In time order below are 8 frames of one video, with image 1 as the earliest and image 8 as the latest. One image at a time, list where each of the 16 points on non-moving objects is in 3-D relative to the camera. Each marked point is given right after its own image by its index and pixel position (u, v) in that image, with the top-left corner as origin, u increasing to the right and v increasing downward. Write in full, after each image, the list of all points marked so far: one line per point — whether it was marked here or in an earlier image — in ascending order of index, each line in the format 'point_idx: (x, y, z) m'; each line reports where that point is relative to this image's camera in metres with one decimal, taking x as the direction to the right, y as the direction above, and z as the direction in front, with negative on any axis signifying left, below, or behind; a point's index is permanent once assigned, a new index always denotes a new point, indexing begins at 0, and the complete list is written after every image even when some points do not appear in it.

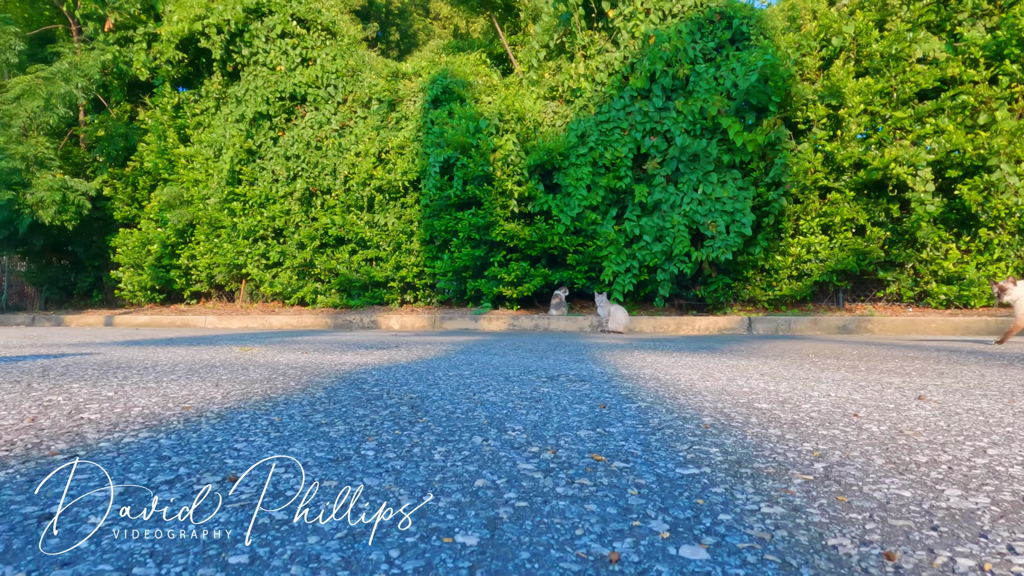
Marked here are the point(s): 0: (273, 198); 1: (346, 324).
0: (-5.1, +1.9, +14.1) m
1: (-3.0, -0.7, +12.1) m
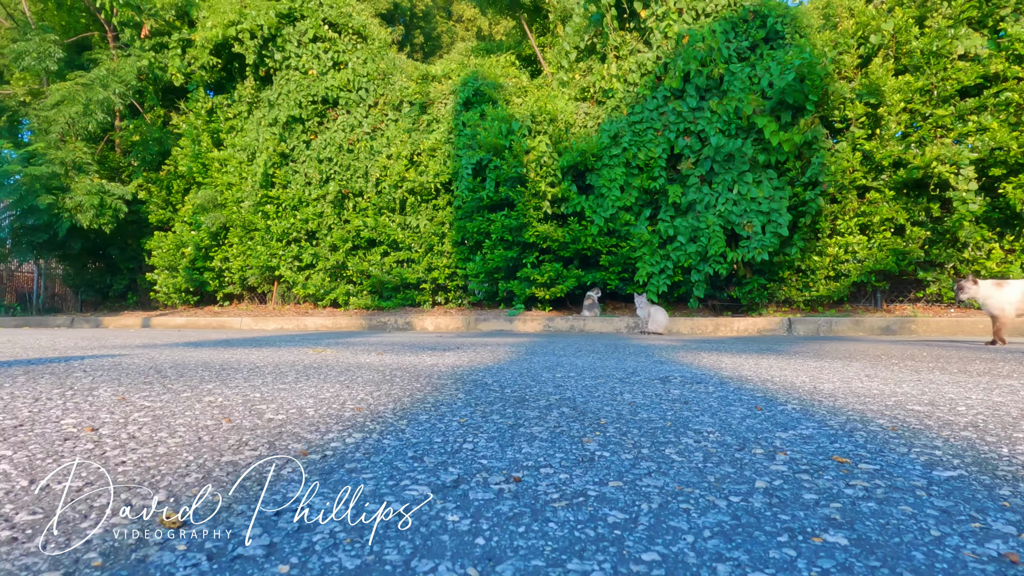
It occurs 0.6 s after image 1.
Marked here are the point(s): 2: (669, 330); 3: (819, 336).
0: (-4.4, +1.9, +14.3) m
1: (-2.4, -0.7, +12.2) m
2: (+2.2, -0.6, +9.5) m
3: (+4.3, -0.7, +9.3) m
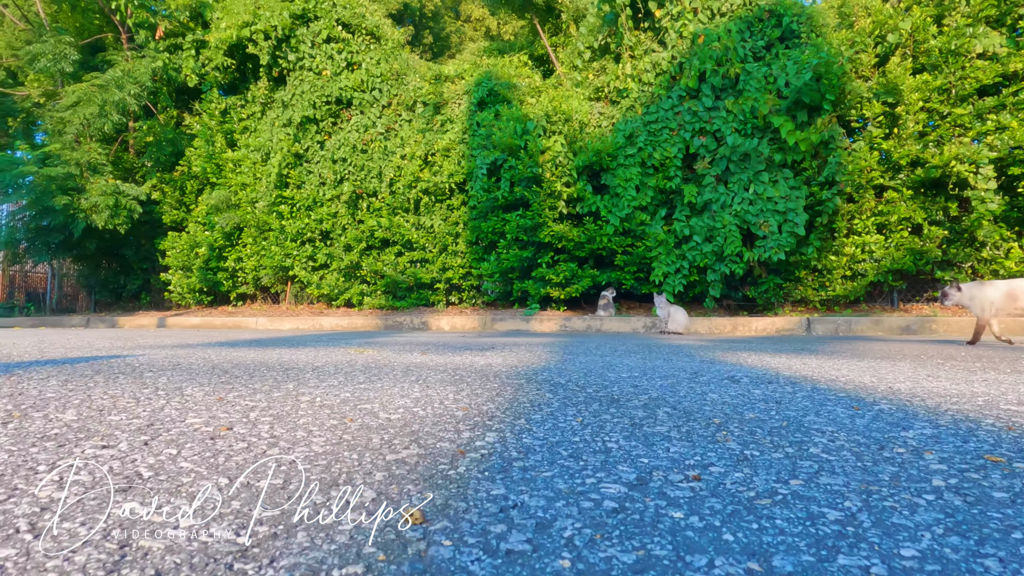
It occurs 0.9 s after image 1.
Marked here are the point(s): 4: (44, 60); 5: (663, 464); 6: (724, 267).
0: (-4.1, +1.9, +14.3) m
1: (-2.1, -0.7, +12.2) m
2: (+2.5, -0.6, +9.5) m
3: (+4.6, -0.7, +9.3) m
4: (-11.0, +5.4, +15.6) m
5: (+0.6, -0.7, +2.8) m
6: (+3.7, +0.4, +11.6) m
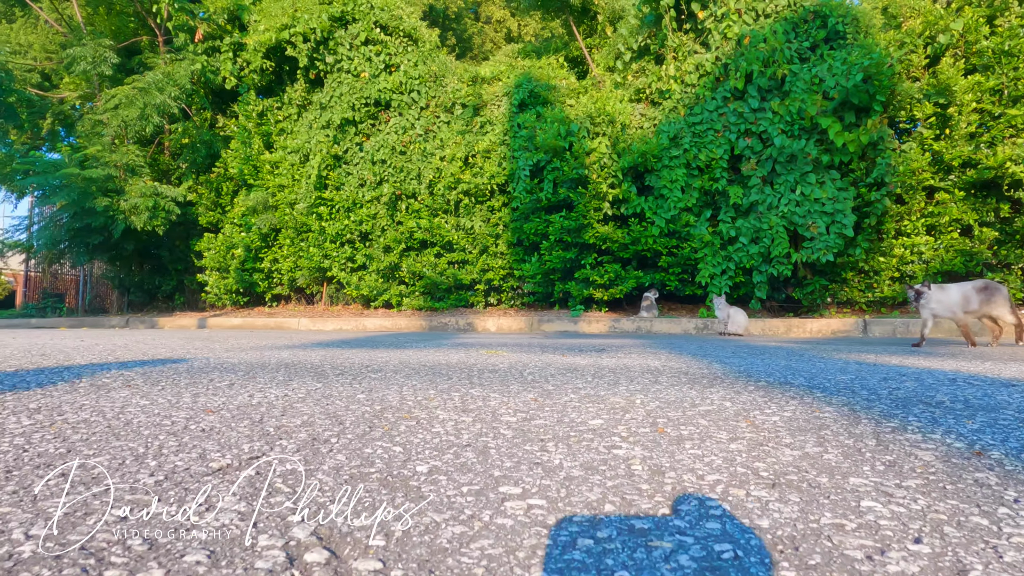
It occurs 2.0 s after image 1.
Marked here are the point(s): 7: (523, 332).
0: (-3.3, +1.8, +14.4) m
1: (-1.3, -0.7, +12.3) m
2: (+3.3, -0.6, +9.5) m
3: (+5.3, -0.7, +9.2) m
4: (-10.2, +5.4, +15.8) m
5: (+1.3, -0.8, +2.8) m
6: (+4.5, +0.3, +11.6) m
7: (+0.2, -0.8, +11.4) m
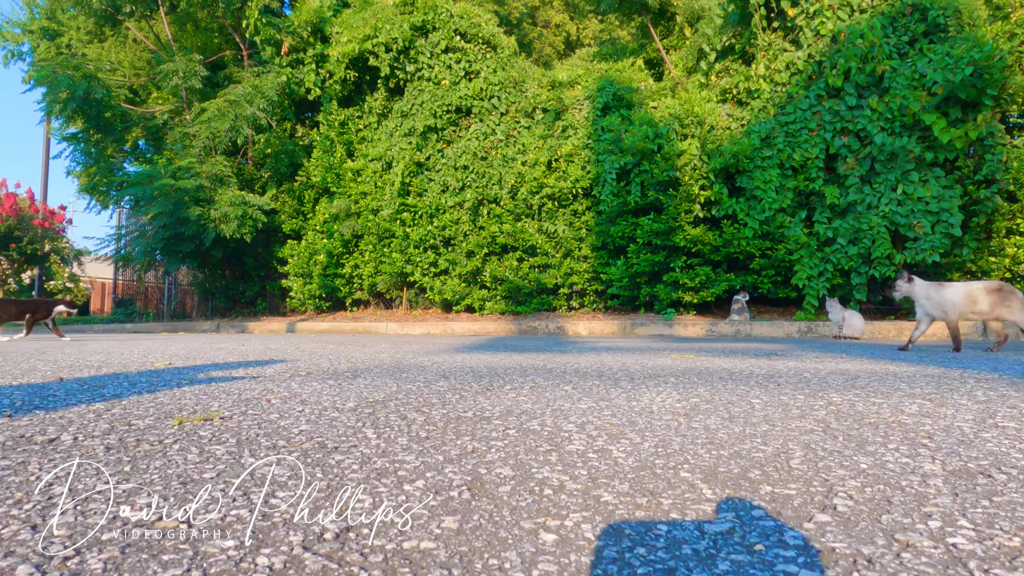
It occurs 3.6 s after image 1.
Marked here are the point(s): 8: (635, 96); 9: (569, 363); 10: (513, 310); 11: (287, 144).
0: (-1.5, +1.7, +14.6) m
1: (+0.3, -0.8, +12.3) m
2: (+4.7, -0.7, +9.3) m
3: (+6.8, -0.7, +8.9) m
4: (-8.3, +5.2, +16.5) m
5: (+2.4, -0.8, +2.7) m
6: (+6.1, +0.3, +11.2) m
7: (+1.8, -0.8, +11.4) m
8: (+2.5, +3.9, +13.6) m
9: (+0.6, -0.7, +6.8) m
10: (0.0, -0.5, +14.0) m
11: (-5.7, +3.7, +16.8) m
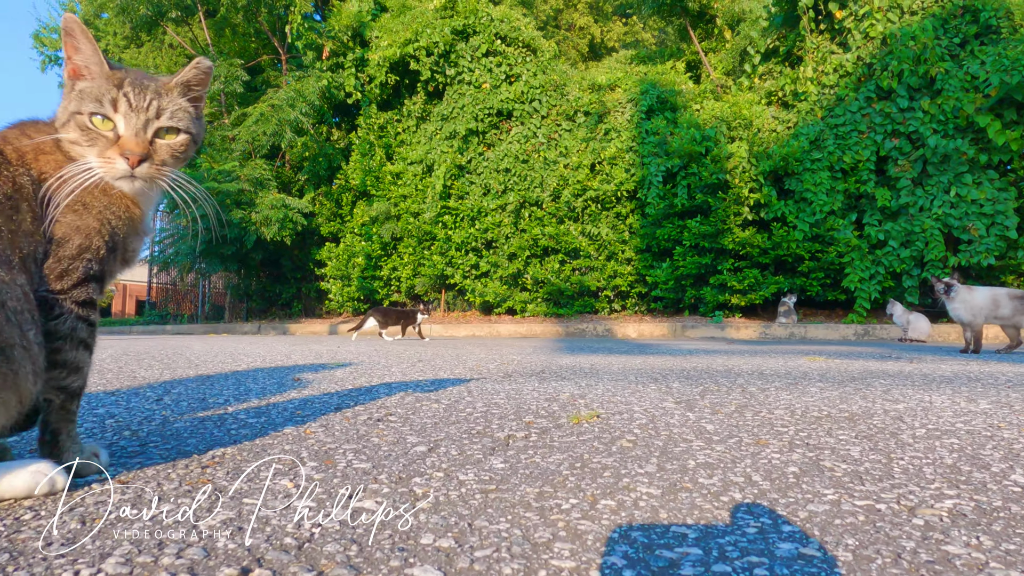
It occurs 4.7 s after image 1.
0: (-0.6, +1.7, +14.7) m
1: (+1.2, -0.8, +12.4) m
2: (+5.6, -0.7, +9.3) m
3: (+7.6, -0.7, +8.8) m
4: (-7.4, +5.2, +16.7) m
5: (+3.1, -0.8, +2.7) m
6: (+7.0, +0.3, +11.2) m
7: (+2.6, -0.9, +11.4) m
8: (+3.4, +3.9, +13.6) m
9: (+1.4, -0.8, +6.8) m
10: (+0.9, -0.5, +14.0) m
11: (-4.8, +3.6, +17.0) m
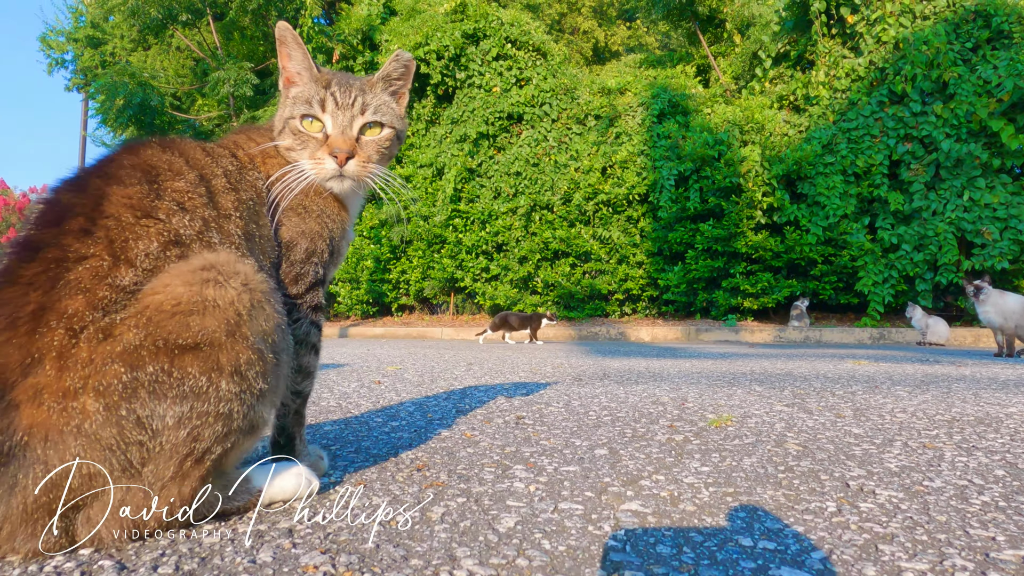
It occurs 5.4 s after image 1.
0: (-0.4, +1.6, +14.7) m
1: (+1.4, -0.9, +12.4) m
2: (+5.8, -0.7, +9.3) m
3: (+7.8, -0.8, +8.8) m
4: (-7.2, +5.1, +16.7) m
5: (+3.3, -0.8, +2.7) m
6: (+7.2, +0.2, +11.2) m
7: (+2.9, -0.9, +11.4) m
8: (+3.7, +3.8, +13.7) m
9: (+1.6, -0.8, +6.8) m
10: (+1.2, -0.6, +14.0) m
11: (-4.5, +3.5, +17.0) m
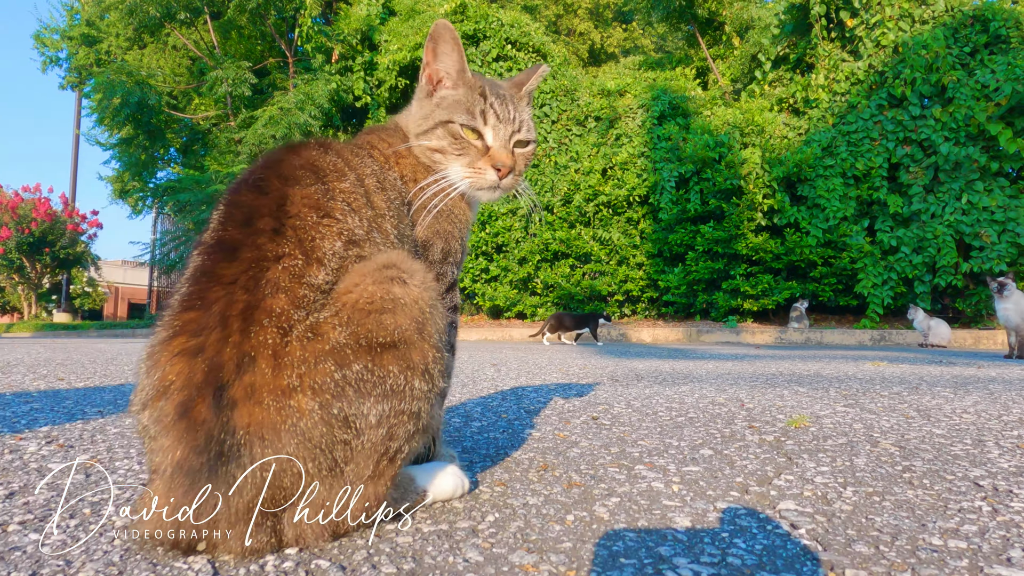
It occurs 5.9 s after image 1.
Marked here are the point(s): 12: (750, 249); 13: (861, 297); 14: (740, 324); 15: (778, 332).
0: (-0.4, +1.6, +14.7) m
1: (+1.5, -0.9, +12.4) m
2: (+5.9, -0.8, +9.4) m
3: (+7.9, -0.8, +8.9) m
4: (-7.2, +5.1, +16.6) m
5: (+3.5, -0.8, +2.8) m
6: (+7.2, +0.2, +11.3) m
7: (+2.9, -0.9, +11.4) m
8: (+3.7, +3.8, +13.7) m
9: (+1.7, -0.8, +6.9) m
10: (+1.2, -0.6, +14.0) m
11: (-4.5, +3.5, +16.9) m
12: (+4.3, +0.7, +11.9) m
13: (+6.4, -0.2, +12.2) m
14: (+4.3, -0.7, +12.4) m
15: (+4.4, -0.7, +11.0) m
